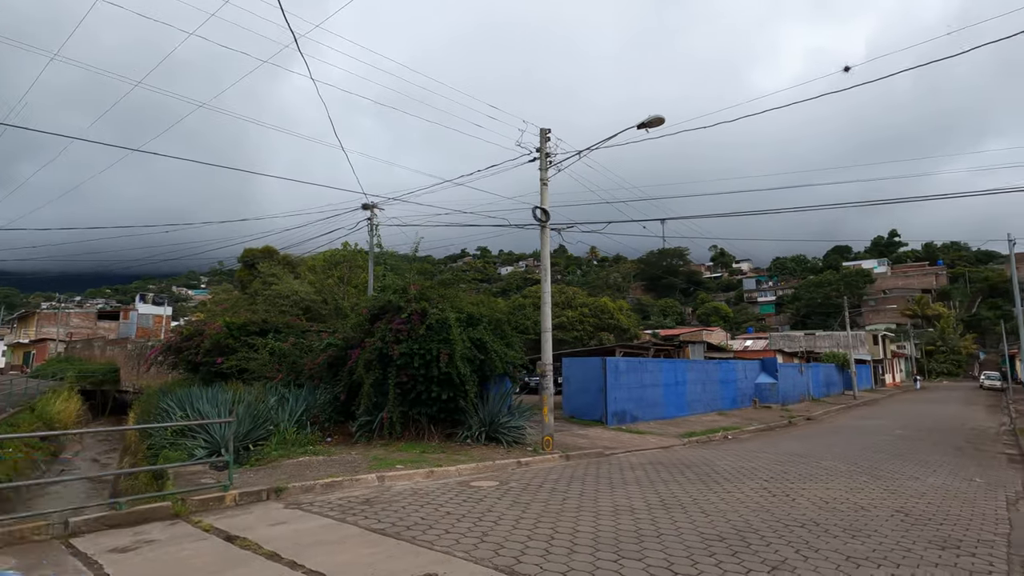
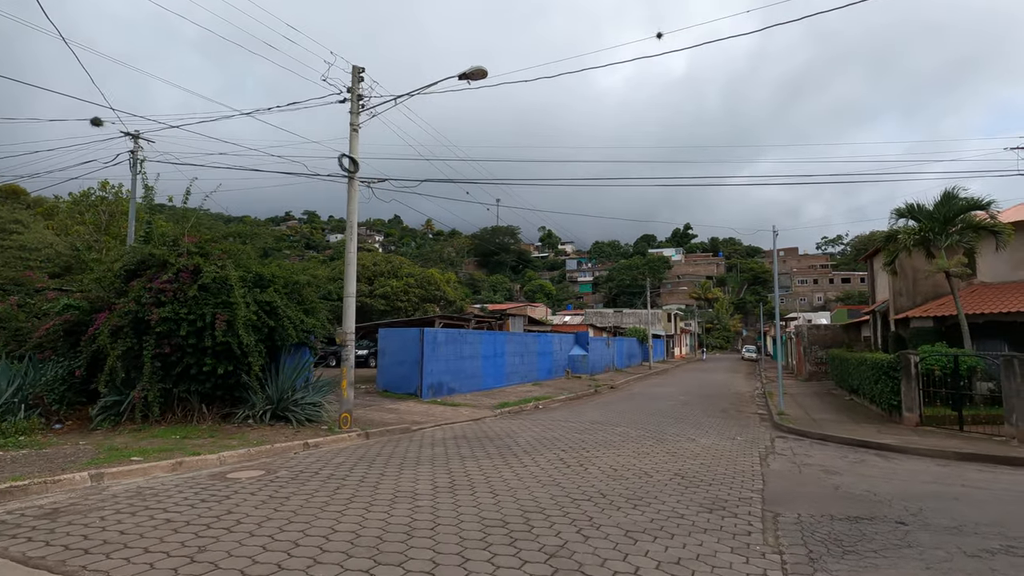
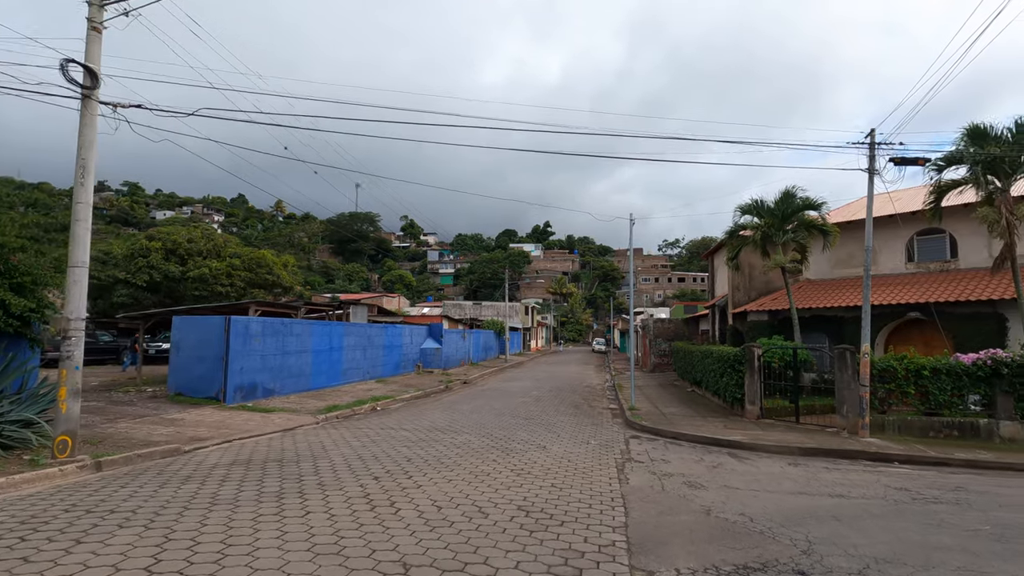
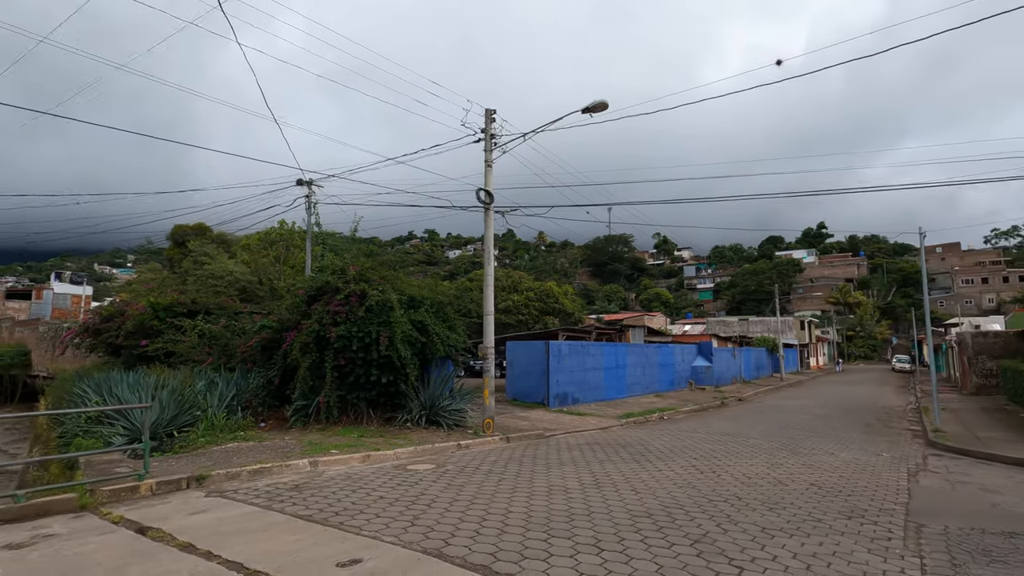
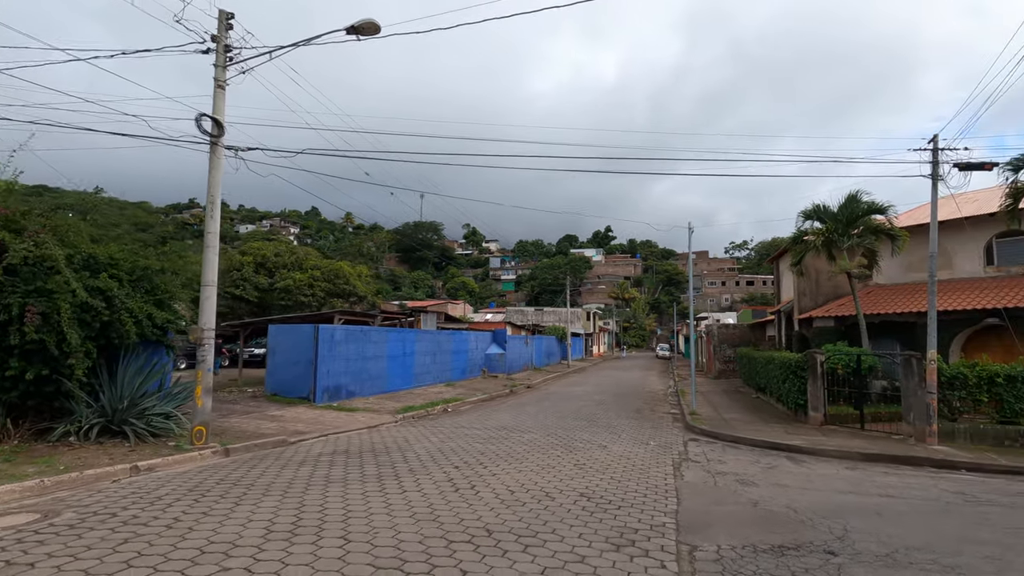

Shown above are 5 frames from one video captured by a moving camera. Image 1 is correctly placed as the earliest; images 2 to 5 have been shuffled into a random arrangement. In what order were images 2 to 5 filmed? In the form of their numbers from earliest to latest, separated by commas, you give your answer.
4, 2, 5, 3
